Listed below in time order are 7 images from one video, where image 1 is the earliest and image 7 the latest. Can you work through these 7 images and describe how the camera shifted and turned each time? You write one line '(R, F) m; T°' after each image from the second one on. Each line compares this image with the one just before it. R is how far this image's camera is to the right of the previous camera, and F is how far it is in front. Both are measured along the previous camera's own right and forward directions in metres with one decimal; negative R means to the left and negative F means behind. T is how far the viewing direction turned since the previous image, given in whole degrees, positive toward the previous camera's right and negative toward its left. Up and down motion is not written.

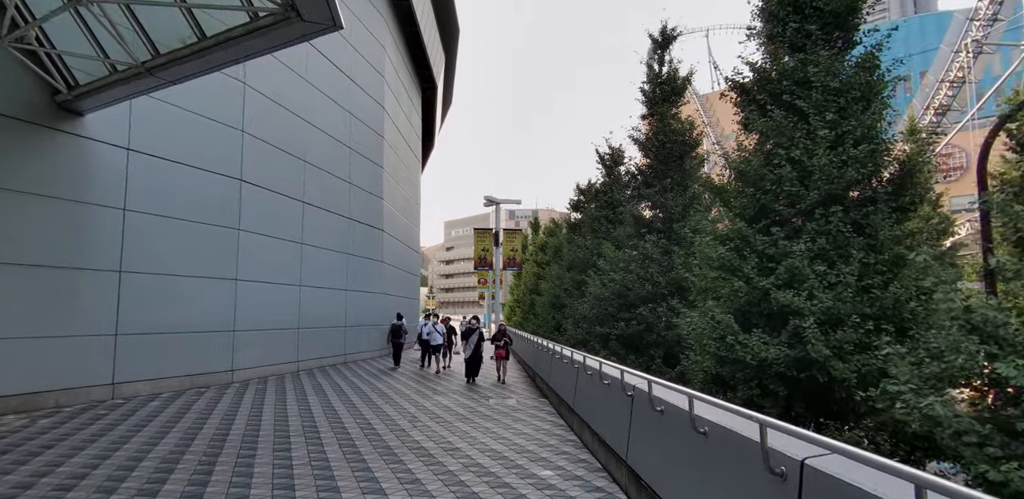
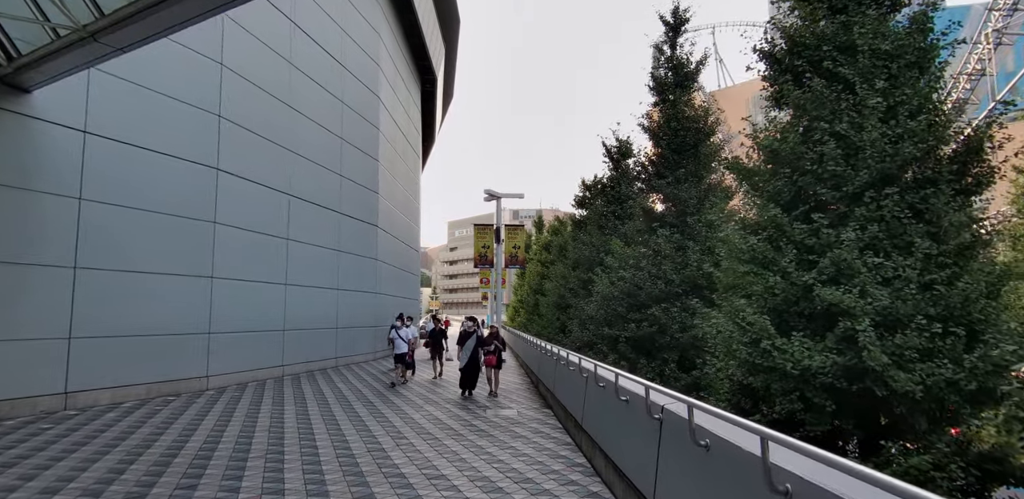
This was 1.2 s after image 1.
(+0.1, +0.9) m; 0°
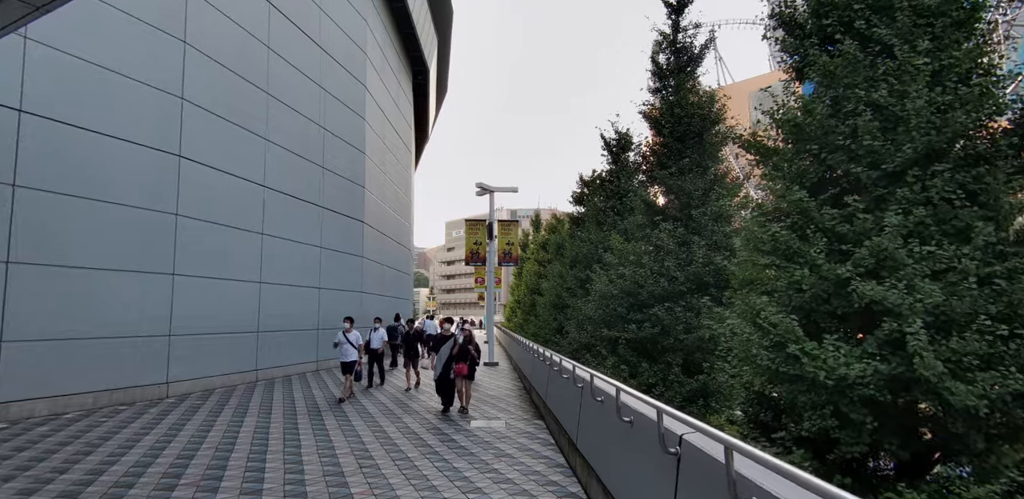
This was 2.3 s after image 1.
(+0.1, +0.8) m; 0°
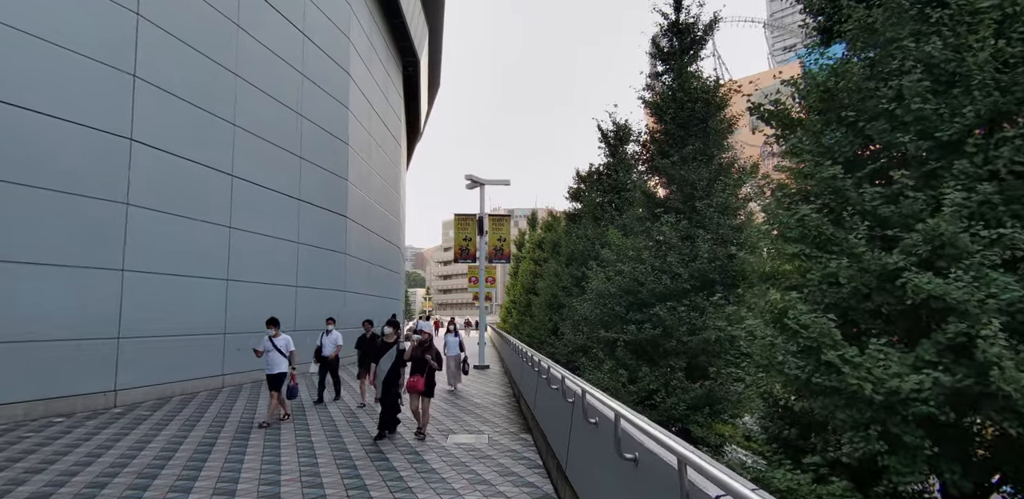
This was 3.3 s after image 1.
(+0.2, +0.8) m; 0°
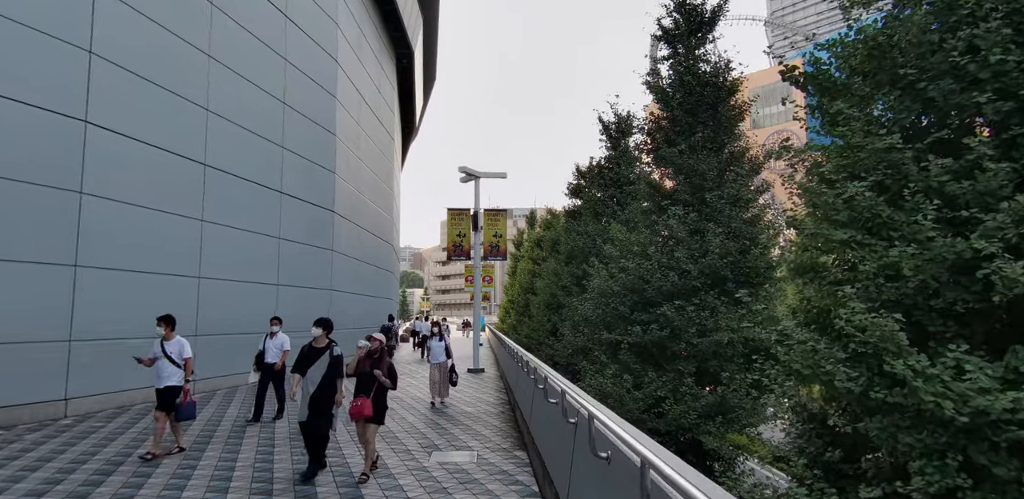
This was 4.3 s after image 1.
(+0.1, +0.7) m; 0°
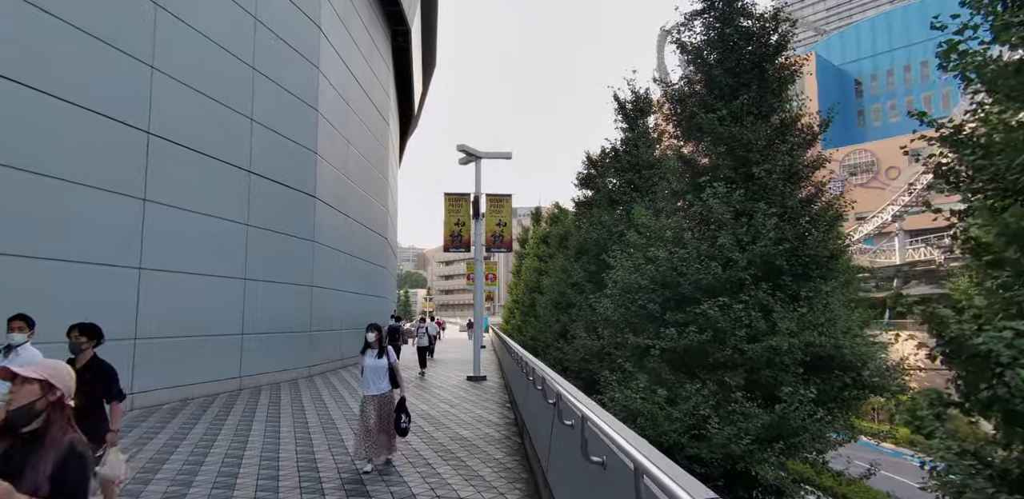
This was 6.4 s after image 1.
(0.0, +1.6) m; 0°
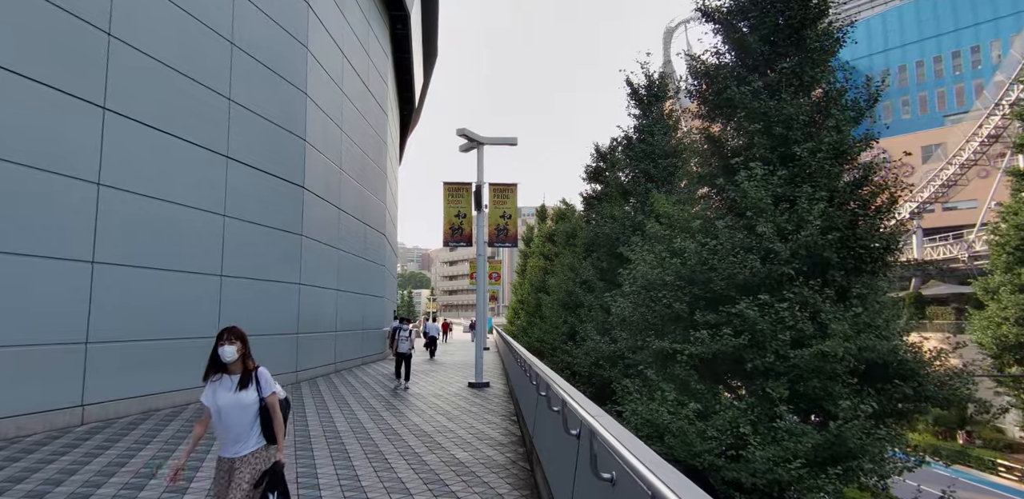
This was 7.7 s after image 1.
(0.0, +1.0) m; 0°
